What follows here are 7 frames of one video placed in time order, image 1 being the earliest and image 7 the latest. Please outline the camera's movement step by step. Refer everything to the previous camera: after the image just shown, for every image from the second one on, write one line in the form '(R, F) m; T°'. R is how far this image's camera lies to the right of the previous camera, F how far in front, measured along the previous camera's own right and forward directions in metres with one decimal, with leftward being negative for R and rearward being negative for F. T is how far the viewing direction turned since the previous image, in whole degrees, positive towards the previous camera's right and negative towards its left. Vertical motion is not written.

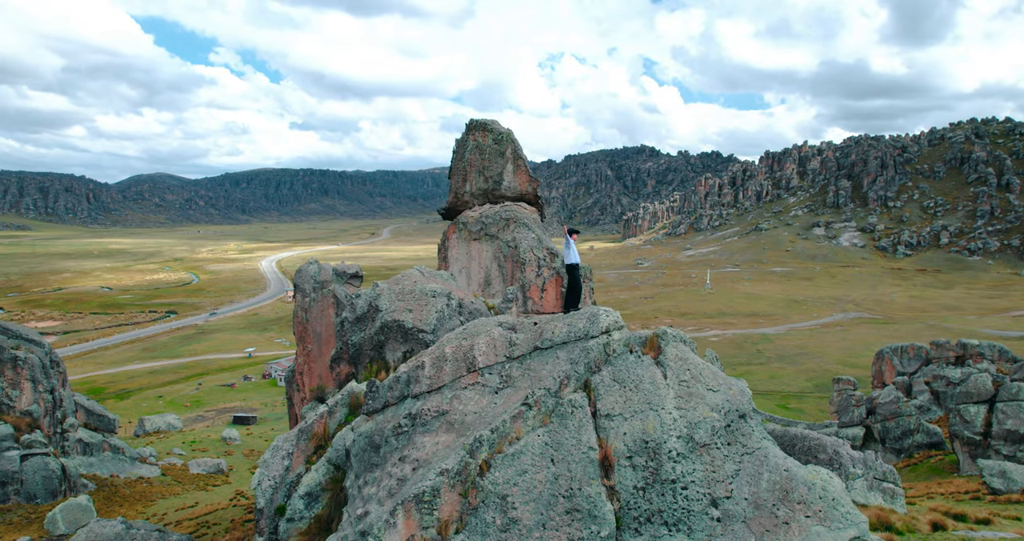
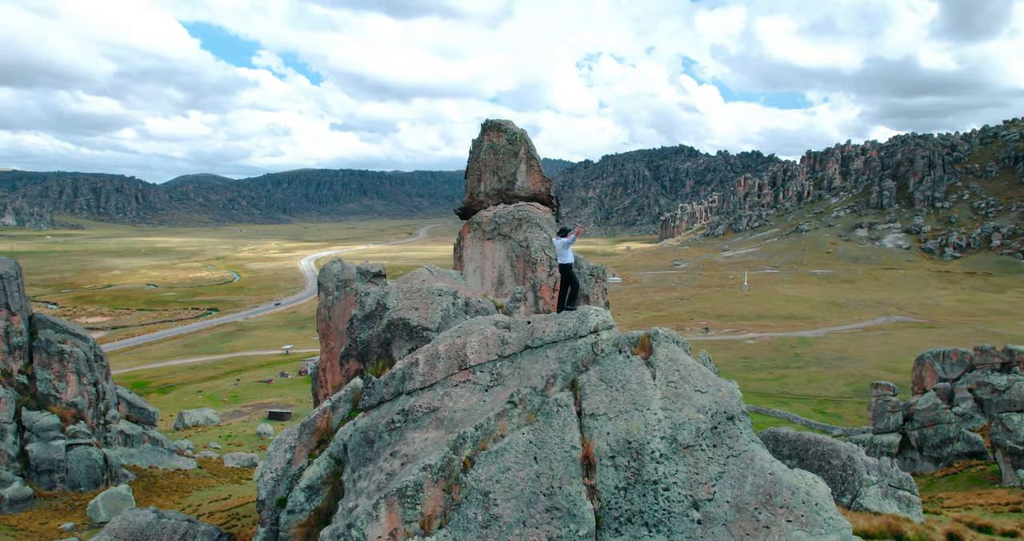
(+1.0, -0.1) m; -3°
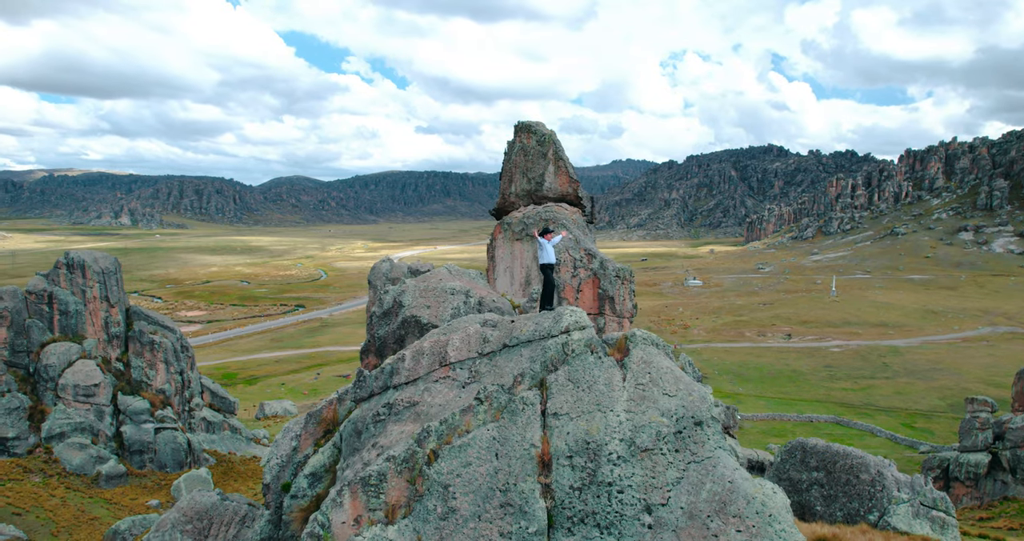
(+2.4, -0.1) m; -7°
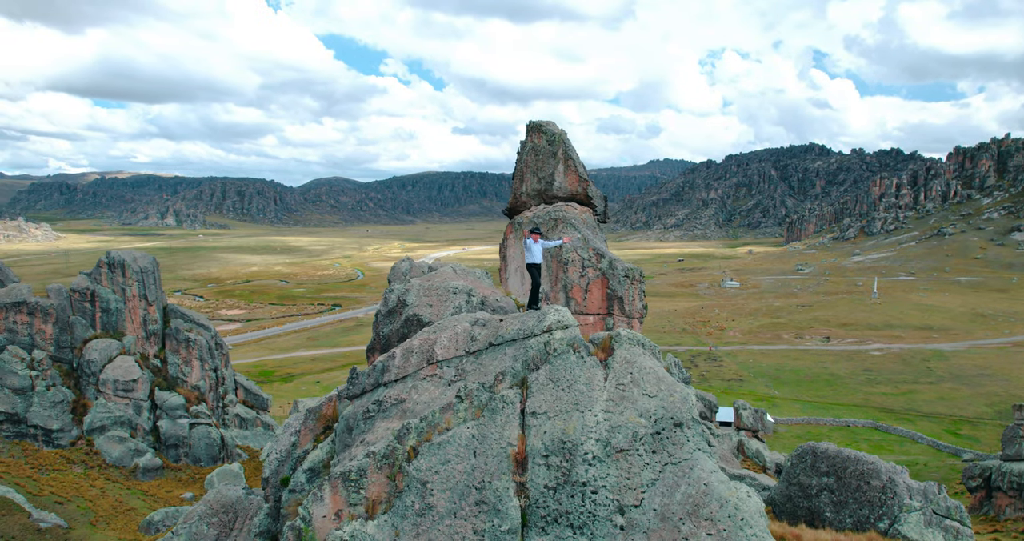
(+1.2, 0.0) m; -3°
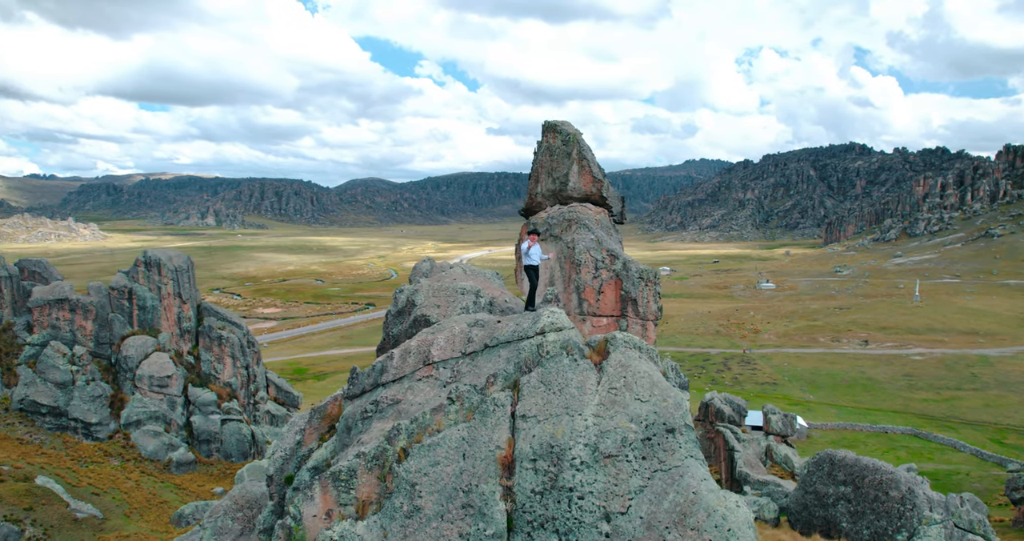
(+0.9, +0.2) m; -3°
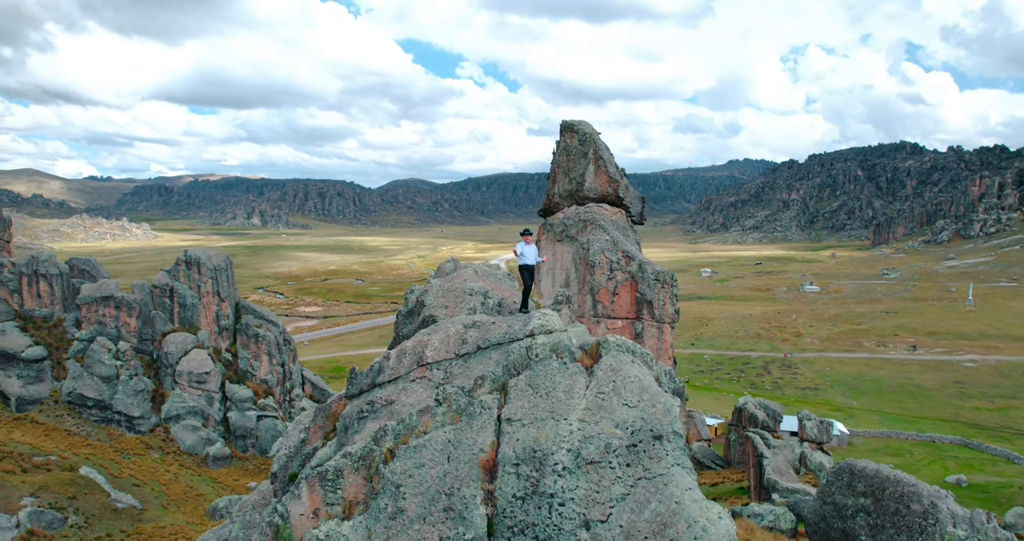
(+1.1, +0.2) m; -3°
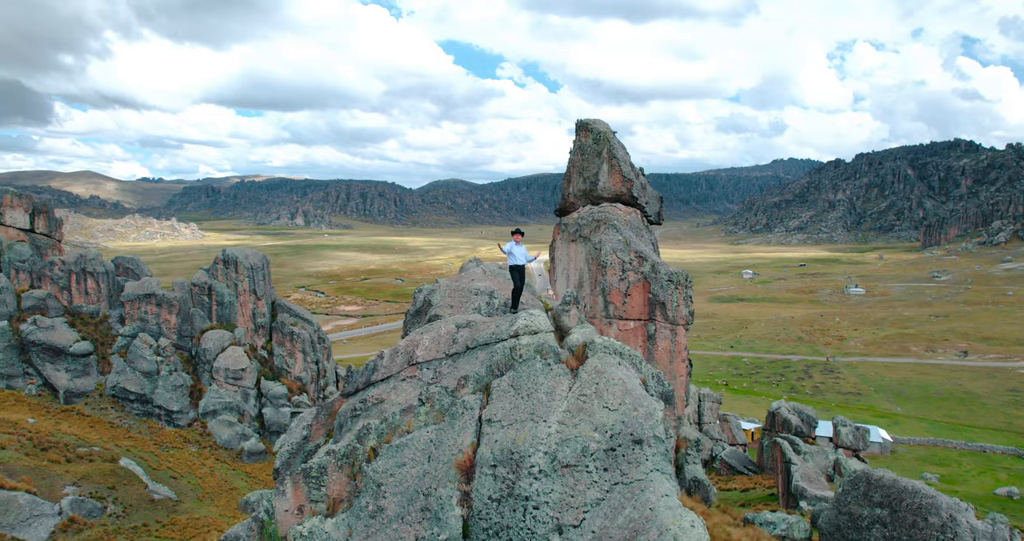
(+1.2, +0.2) m; -3°
